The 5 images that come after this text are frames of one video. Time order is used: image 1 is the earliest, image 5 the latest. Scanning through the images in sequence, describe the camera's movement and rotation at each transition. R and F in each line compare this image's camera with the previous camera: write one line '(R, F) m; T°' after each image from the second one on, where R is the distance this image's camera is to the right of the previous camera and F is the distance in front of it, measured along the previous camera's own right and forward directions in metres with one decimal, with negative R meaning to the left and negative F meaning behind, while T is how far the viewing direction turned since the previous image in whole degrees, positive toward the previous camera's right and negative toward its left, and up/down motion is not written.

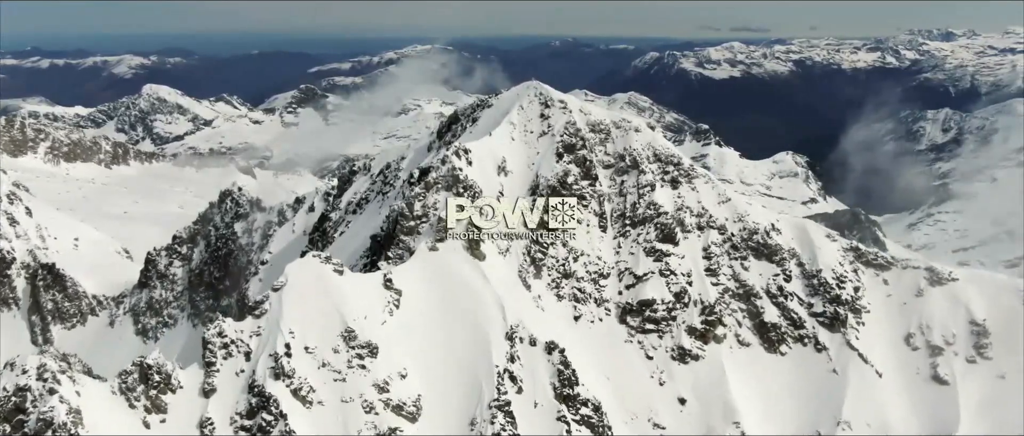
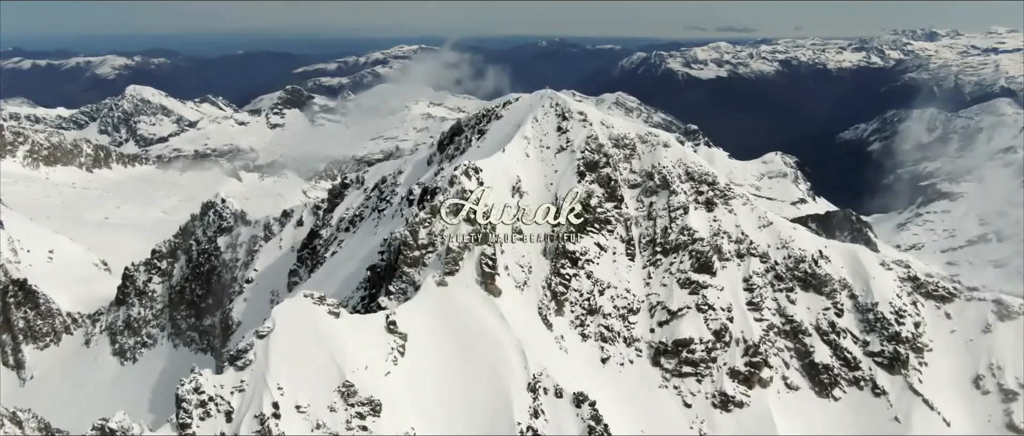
(-4.5, +12.4) m; +1°
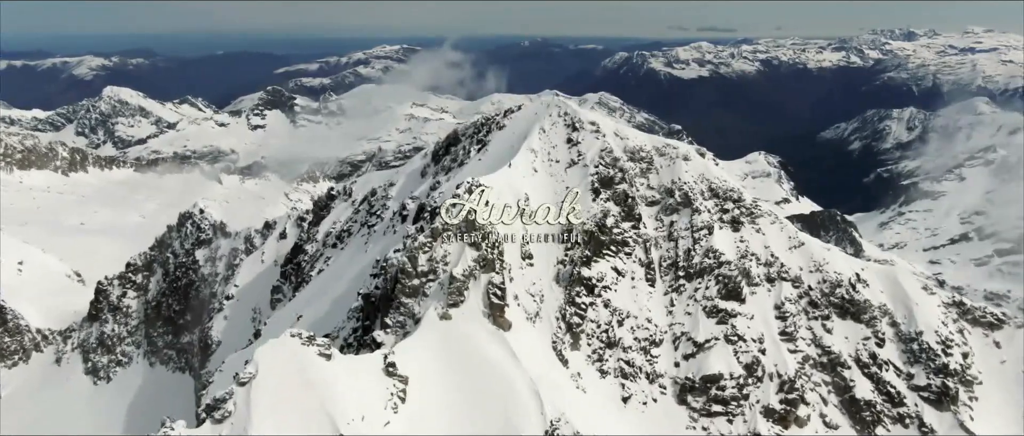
(-3.5, +9.3) m; +1°
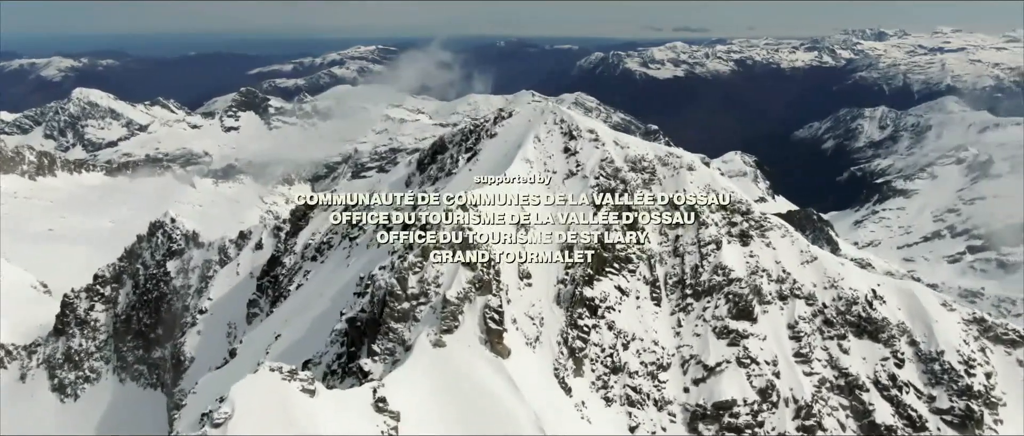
(-2.3, +6.3) m; +2°
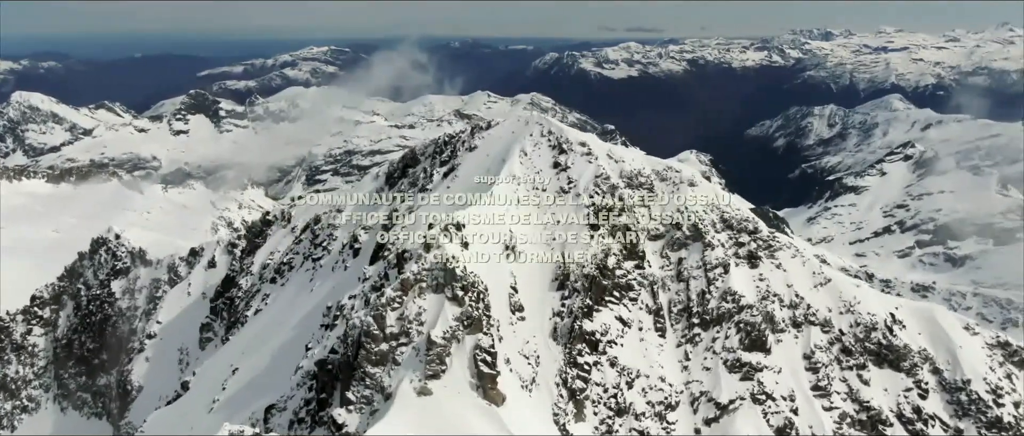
(-3.4, +9.3) m; +4°
